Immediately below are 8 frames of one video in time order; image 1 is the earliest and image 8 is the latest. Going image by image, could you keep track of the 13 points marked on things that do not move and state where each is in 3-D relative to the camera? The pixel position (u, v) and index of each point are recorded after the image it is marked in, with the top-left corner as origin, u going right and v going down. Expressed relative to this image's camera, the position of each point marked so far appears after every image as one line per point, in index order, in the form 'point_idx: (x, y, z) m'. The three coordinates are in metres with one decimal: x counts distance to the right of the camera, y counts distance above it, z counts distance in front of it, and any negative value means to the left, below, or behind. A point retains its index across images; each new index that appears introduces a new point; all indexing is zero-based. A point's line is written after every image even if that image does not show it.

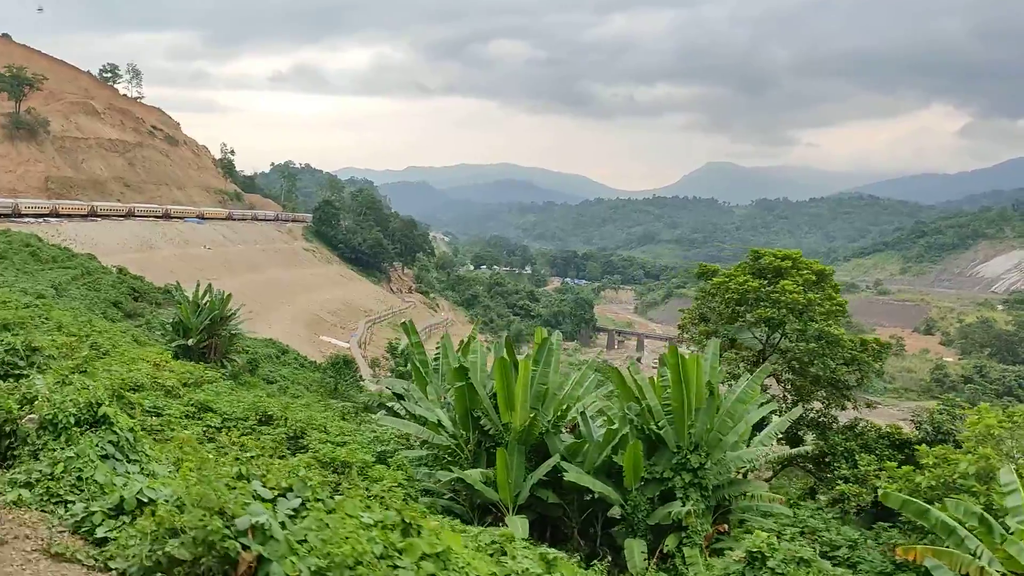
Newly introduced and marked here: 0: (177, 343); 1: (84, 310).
0: (-5.5, -0.9, +10.6) m
1: (-7.9, -0.4, +12.0) m
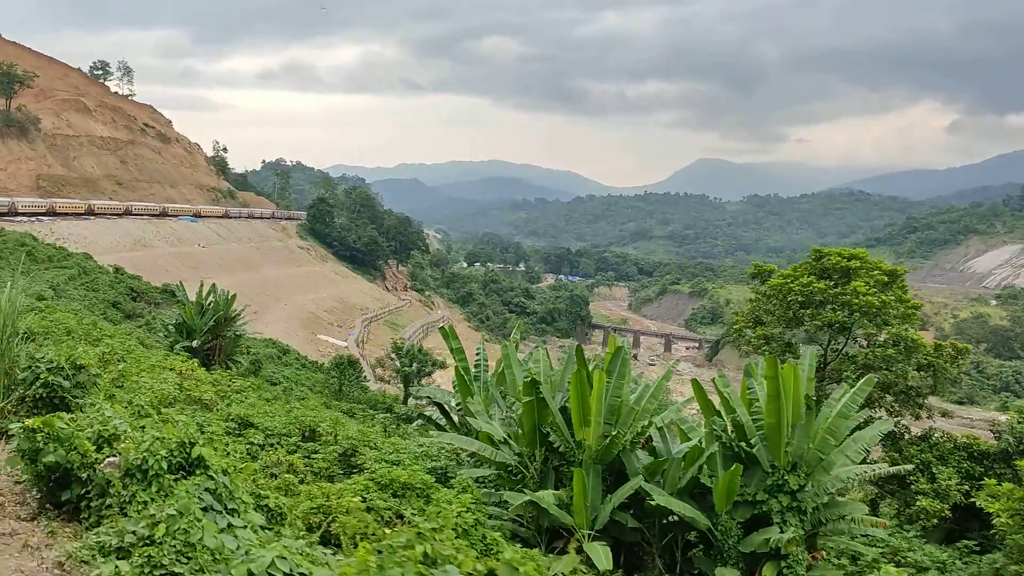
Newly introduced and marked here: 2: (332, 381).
0: (-5.3, -0.9, +10.4) m
1: (-7.7, -0.4, +11.7) m
2: (-3.9, -2.0, +14.1) m
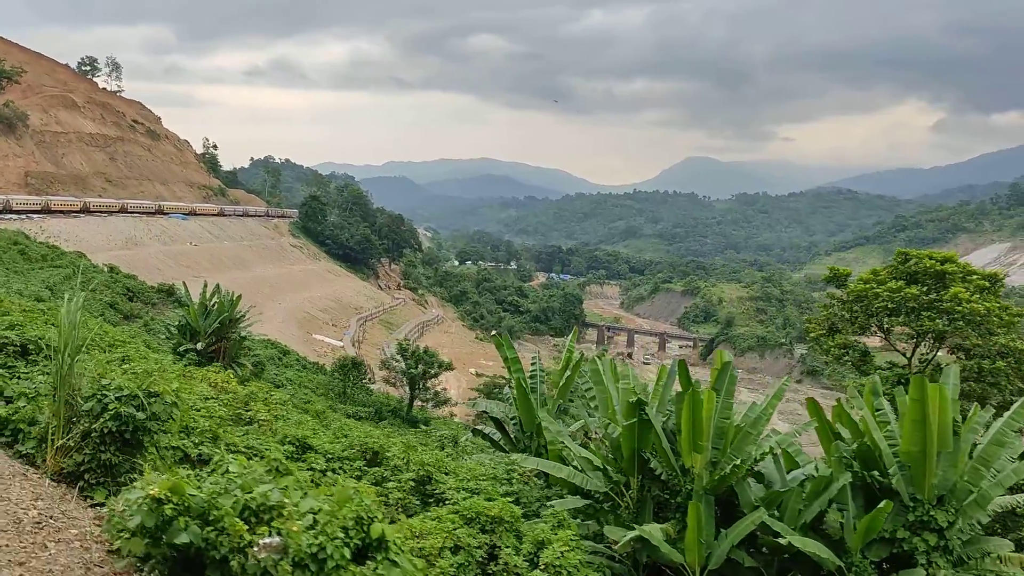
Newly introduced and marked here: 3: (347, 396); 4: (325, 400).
0: (-5.1, -0.9, +10.1) m
1: (-7.6, -0.4, +11.4) m
2: (-3.8, -2.0, +13.8) m
3: (-3.4, -2.2, +13.3) m
4: (-3.6, -2.2, +12.5) m
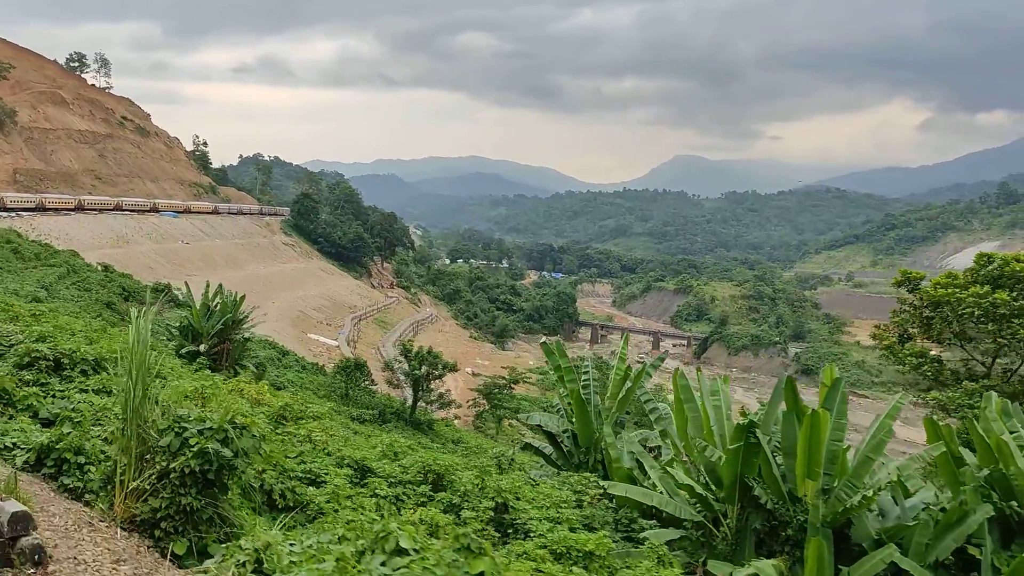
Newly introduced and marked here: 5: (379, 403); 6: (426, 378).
0: (-4.9, -0.9, +9.8) m
1: (-7.4, -0.4, +11.1) m
2: (-3.6, -2.0, +13.5) m
3: (-3.3, -2.2, +13.1) m
4: (-3.5, -2.2, +12.2) m
5: (-2.8, -2.4, +13.6) m
6: (-1.8, -1.9, +13.4) m
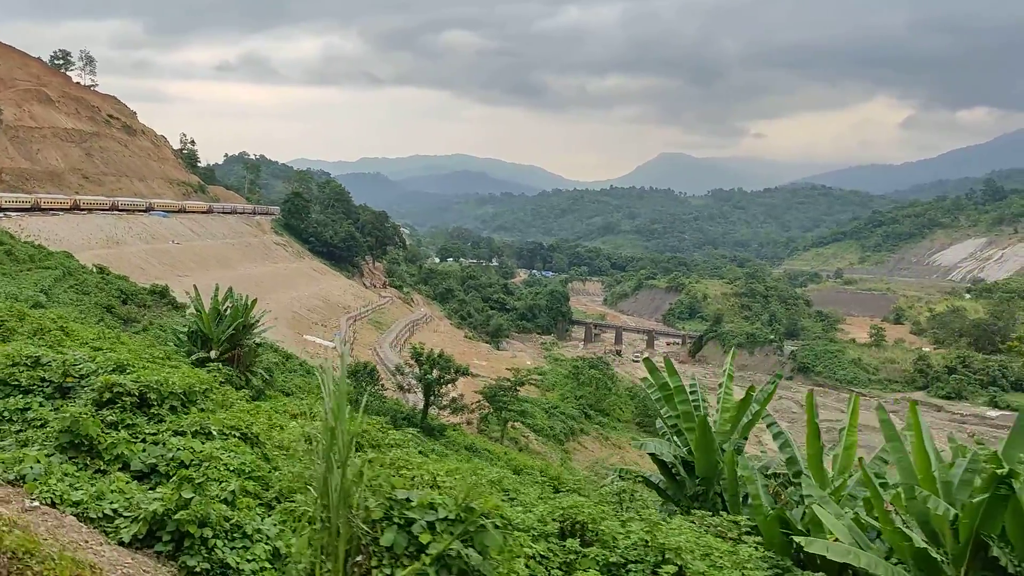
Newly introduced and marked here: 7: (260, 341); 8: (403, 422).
0: (-4.6, -1.0, +9.4) m
1: (-7.1, -0.5, +10.6) m
2: (-3.4, -2.0, +13.2) m
3: (-3.0, -2.3, +12.7) m
4: (-3.2, -2.2, +11.9) m
5: (-2.5, -2.5, +13.2) m
6: (-1.5, -1.9, +13.1) m
7: (-3.9, -0.8, +10.2) m
8: (-2.2, -2.6, +12.8) m
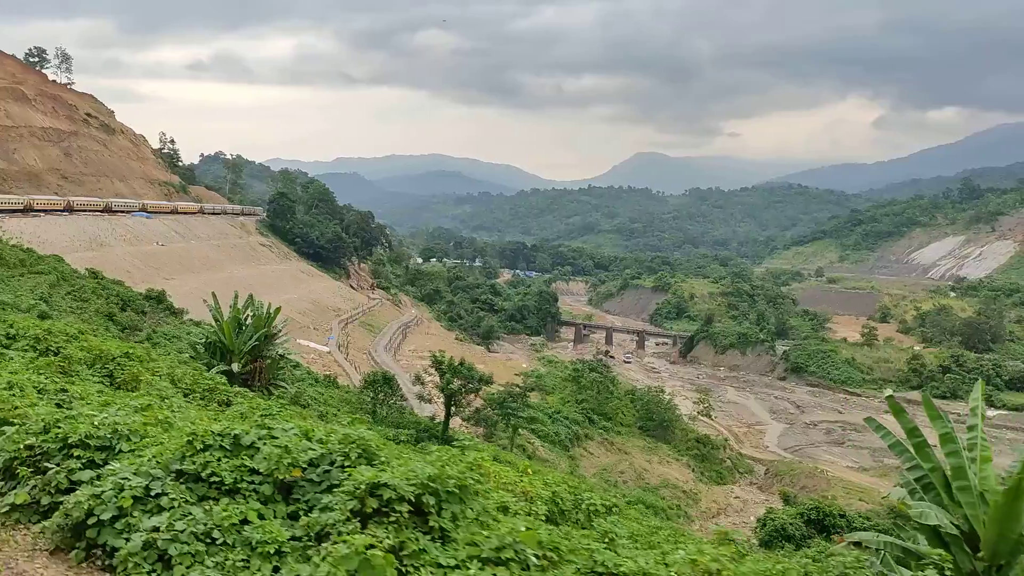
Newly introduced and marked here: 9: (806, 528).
0: (-4.0, -1.1, +8.8) m
1: (-6.5, -0.6, +9.9) m
2: (-2.9, -2.2, +12.5) m
3: (-2.5, -2.4, +12.1) m
4: (-2.7, -2.3, +11.2) m
5: (-2.0, -2.6, +12.6) m
6: (-1.0, -2.0, +12.5) m
7: (-3.4, -0.9, +9.5) m
8: (-1.7, -2.7, +12.2) m
9: (+4.9, -4.0, +10.7) m
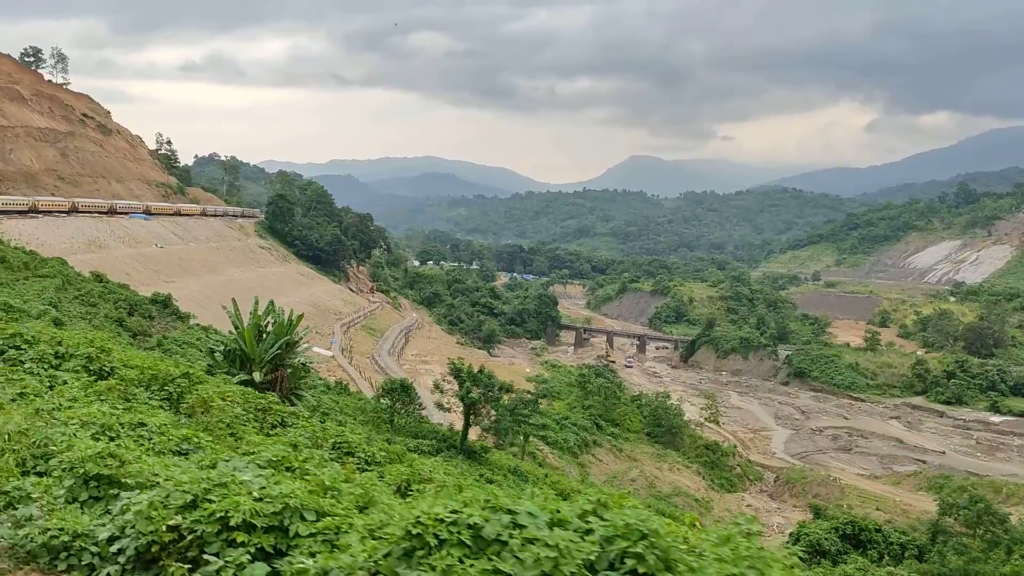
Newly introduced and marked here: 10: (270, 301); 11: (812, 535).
0: (-3.6, -1.2, +8.4) m
1: (-6.1, -0.7, +9.5) m
2: (-2.5, -2.3, +12.2) m
3: (-2.1, -2.5, +11.7) m
4: (-2.3, -2.4, +10.9) m
5: (-1.6, -2.7, +12.2) m
6: (-0.6, -2.1, +12.2) m
7: (-2.9, -1.0, +9.2) m
8: (-1.3, -2.8, +11.8) m
9: (+5.3, -4.1, +10.4) m
10: (-3.3, -0.2, +8.8) m
11: (+4.8, -4.0, +10.5) m
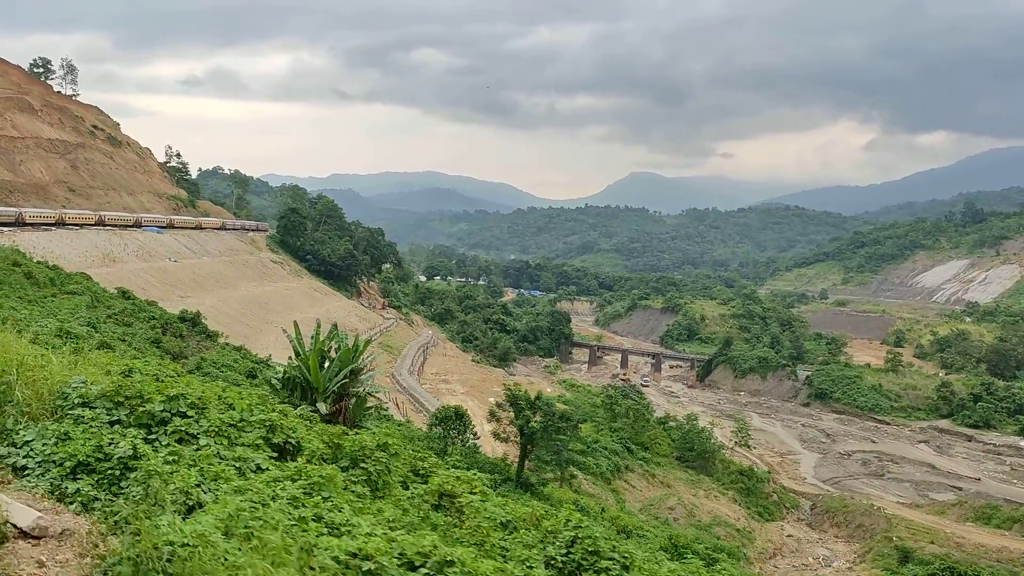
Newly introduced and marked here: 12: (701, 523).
0: (-2.5, -1.4, +7.7) m
1: (-5.1, -1.0, +8.8) m
2: (-1.4, -2.6, +11.4) m
3: (-1.0, -2.8, +11.0) m
4: (-1.2, -2.7, +10.1) m
5: (-0.6, -3.0, +11.5) m
6: (+0.4, -2.5, +11.4) m
7: (-1.9, -1.3, +8.5) m
8: (-0.3, -3.2, +11.1) m
9: (+6.3, -4.5, +9.6) m
10: (-2.2, -0.5, +8.2) m
11: (+5.9, -4.4, +9.7) m
12: (+5.8, -7.1, +19.7) m
